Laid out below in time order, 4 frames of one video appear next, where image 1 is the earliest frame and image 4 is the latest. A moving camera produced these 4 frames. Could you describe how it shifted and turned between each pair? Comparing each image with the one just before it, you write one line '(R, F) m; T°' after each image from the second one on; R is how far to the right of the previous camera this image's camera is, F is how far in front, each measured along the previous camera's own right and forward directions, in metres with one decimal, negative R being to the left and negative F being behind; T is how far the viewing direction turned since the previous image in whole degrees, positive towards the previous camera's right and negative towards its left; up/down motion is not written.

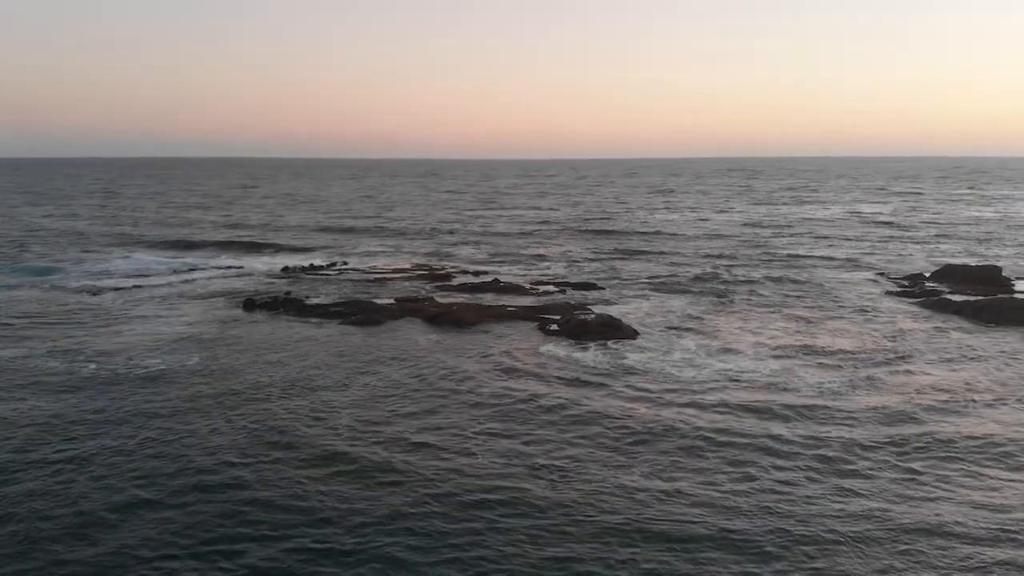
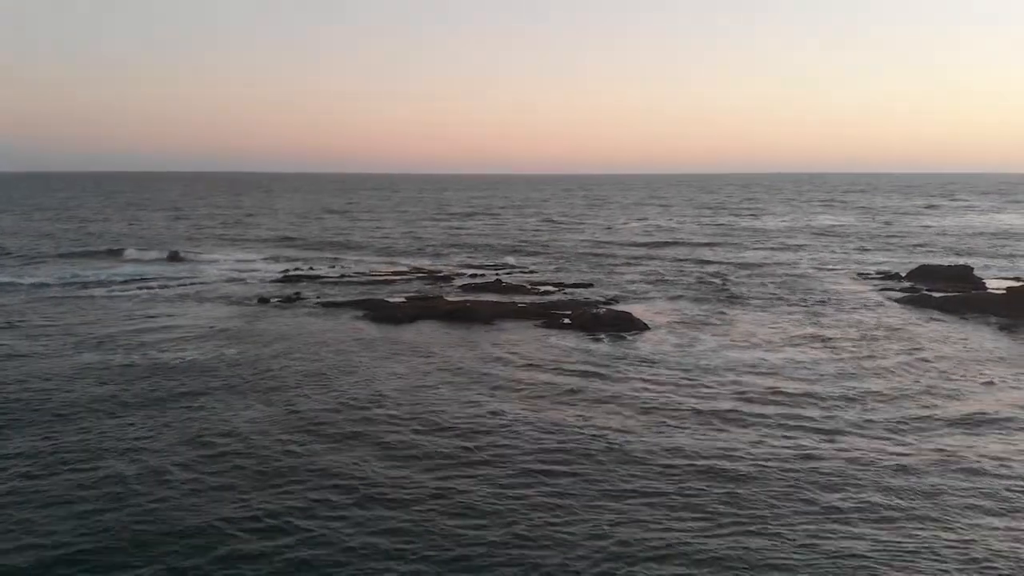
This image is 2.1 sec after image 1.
(-1.5, -0.7) m; +3°
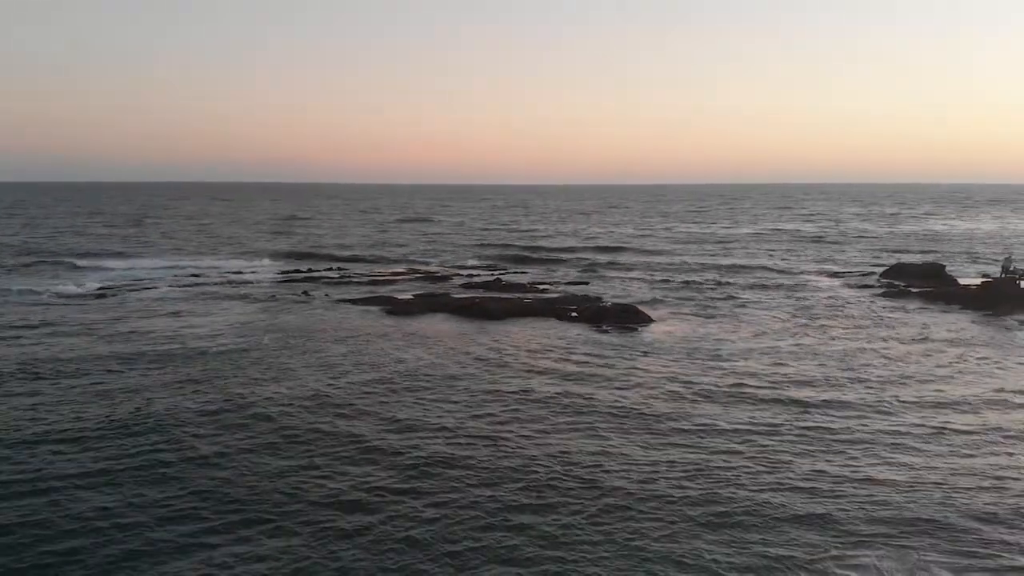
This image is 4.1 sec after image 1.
(-1.4, -0.9) m; +3°
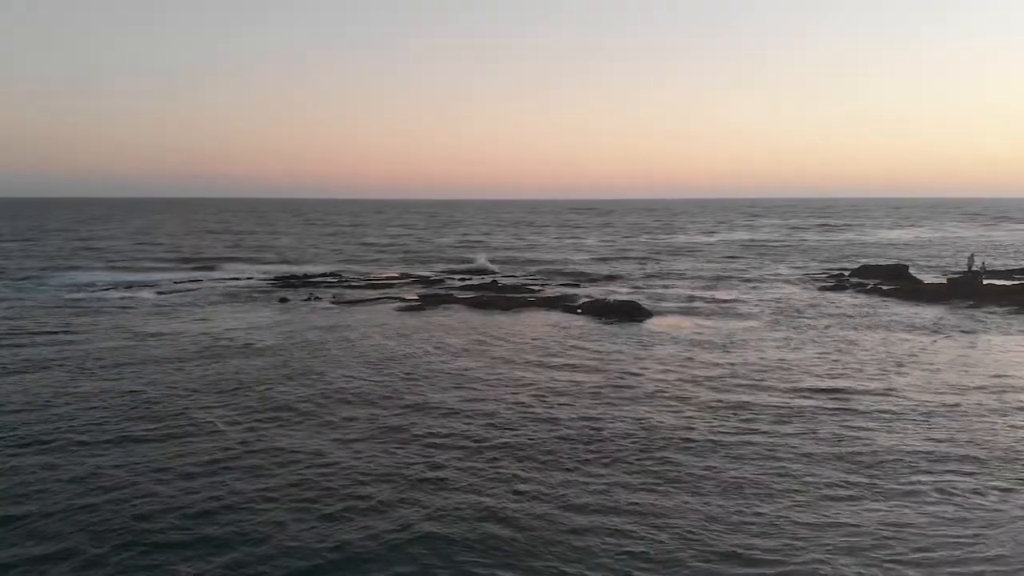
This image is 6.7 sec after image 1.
(-1.9, -1.0) m; +4°
